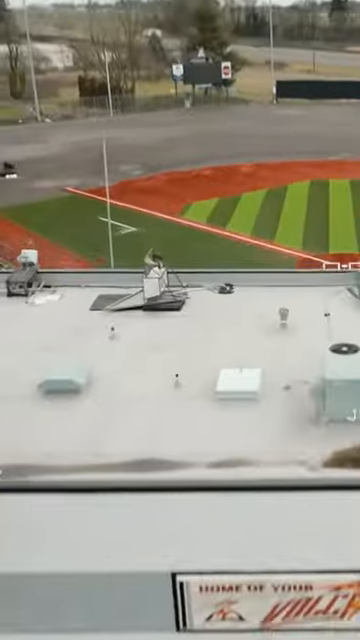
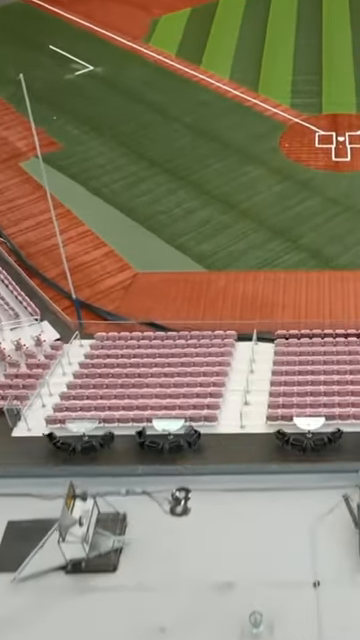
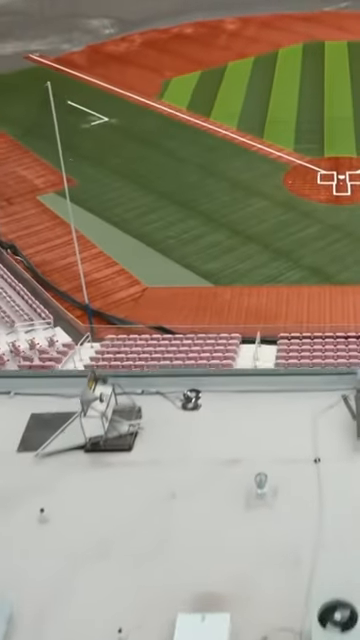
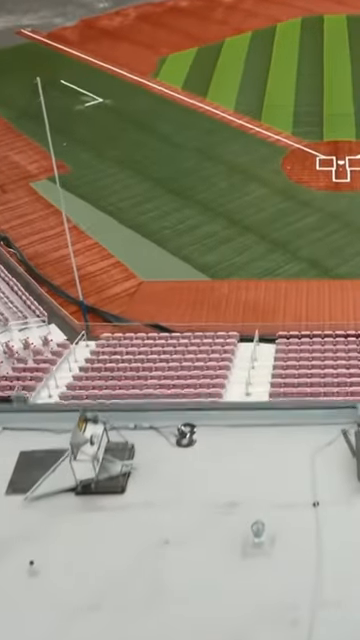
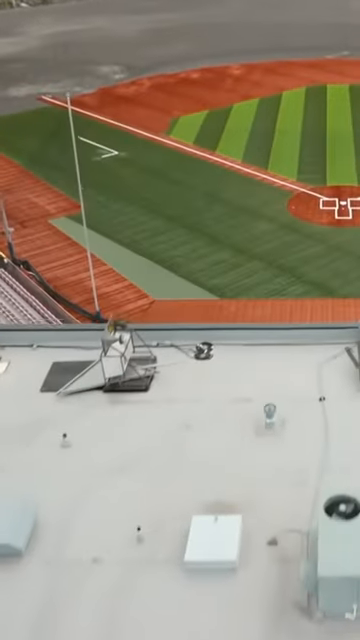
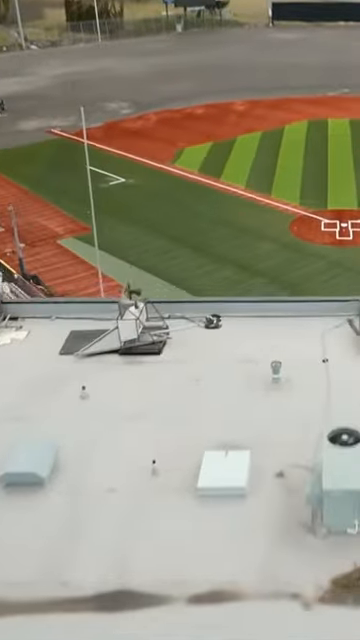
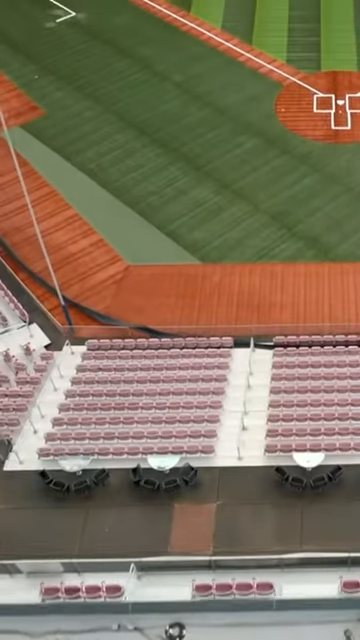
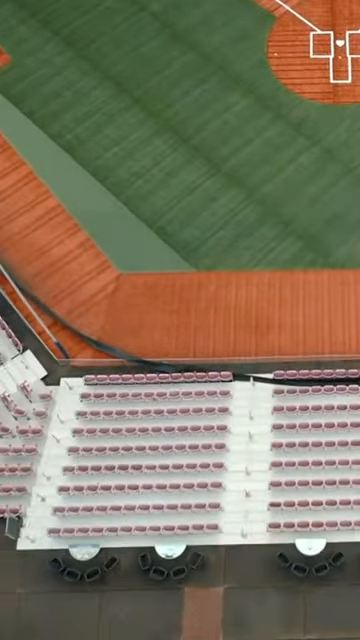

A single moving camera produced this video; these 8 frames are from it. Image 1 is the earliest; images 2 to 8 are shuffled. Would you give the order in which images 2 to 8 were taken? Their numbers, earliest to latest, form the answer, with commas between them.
6, 5, 3, 4, 2, 7, 8
